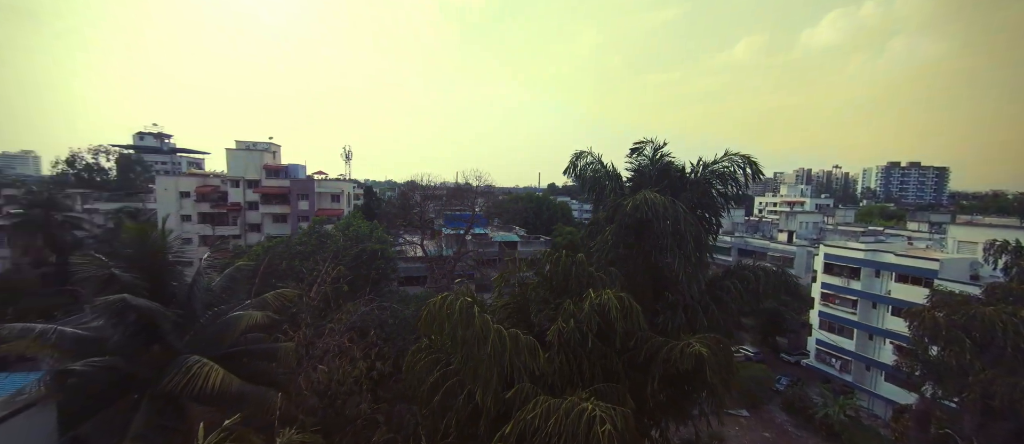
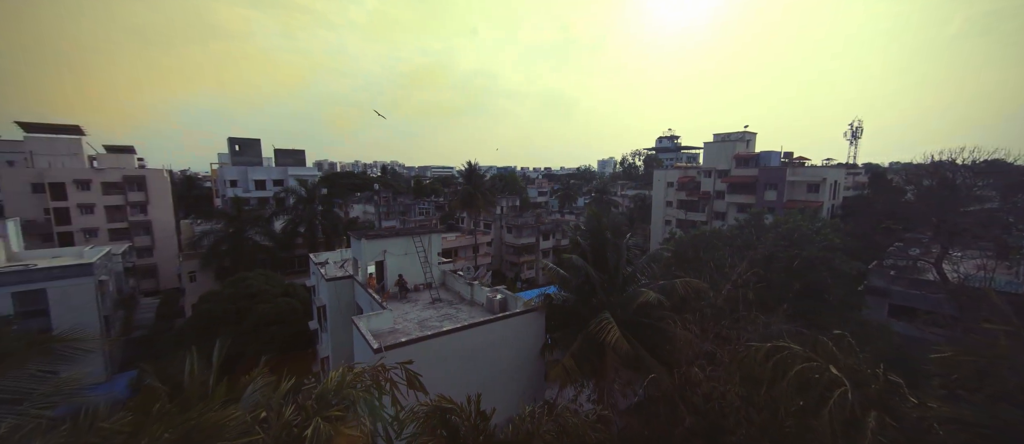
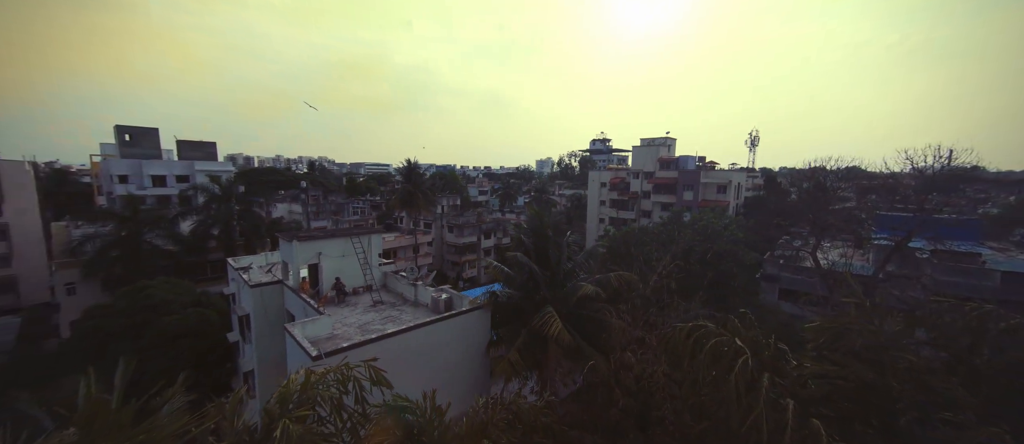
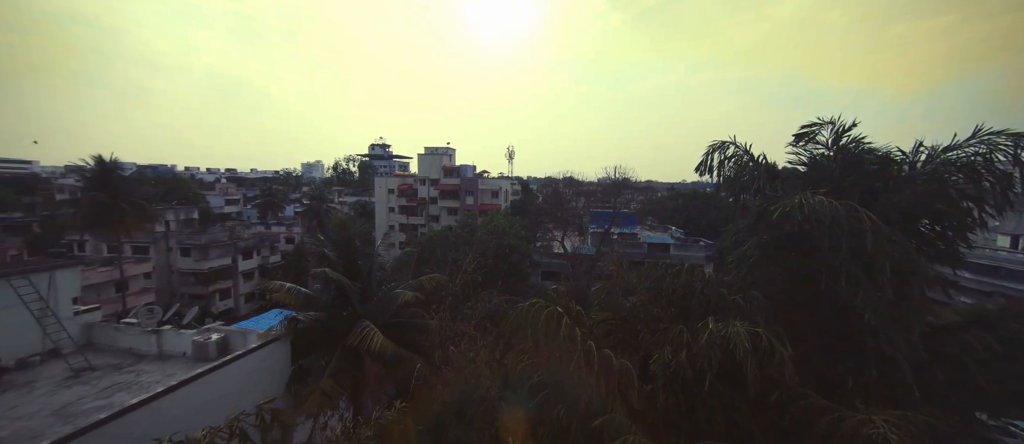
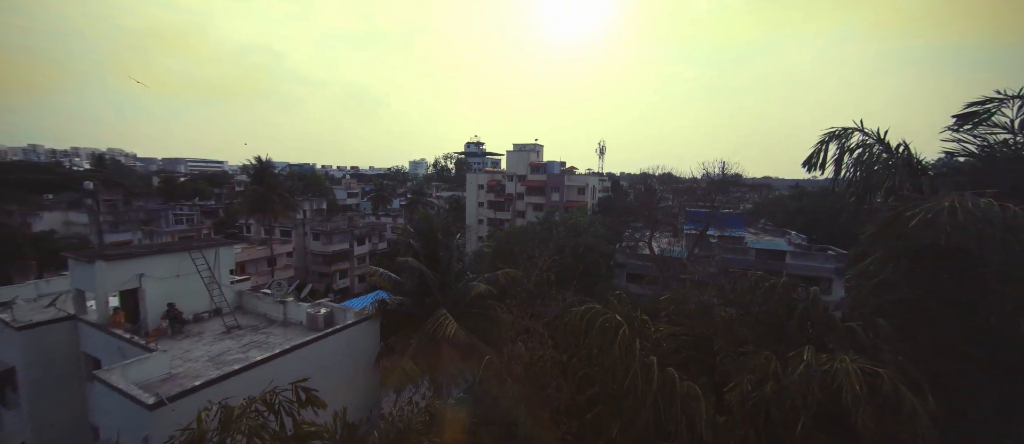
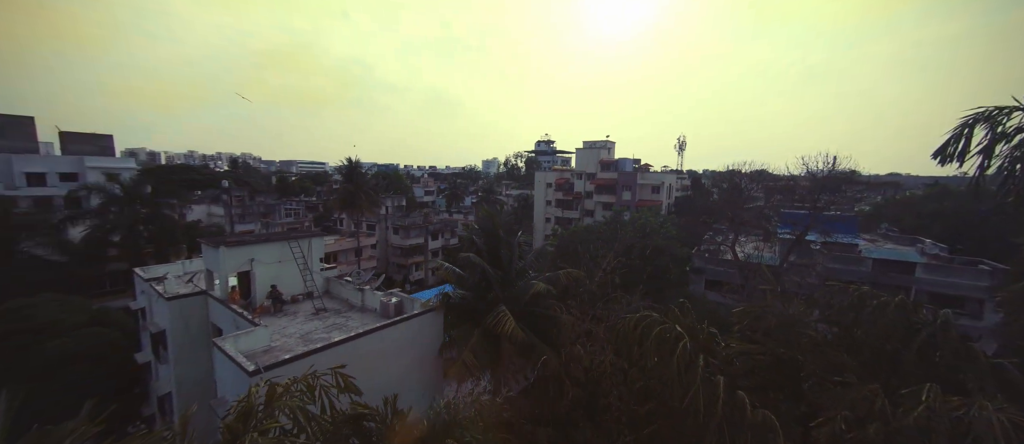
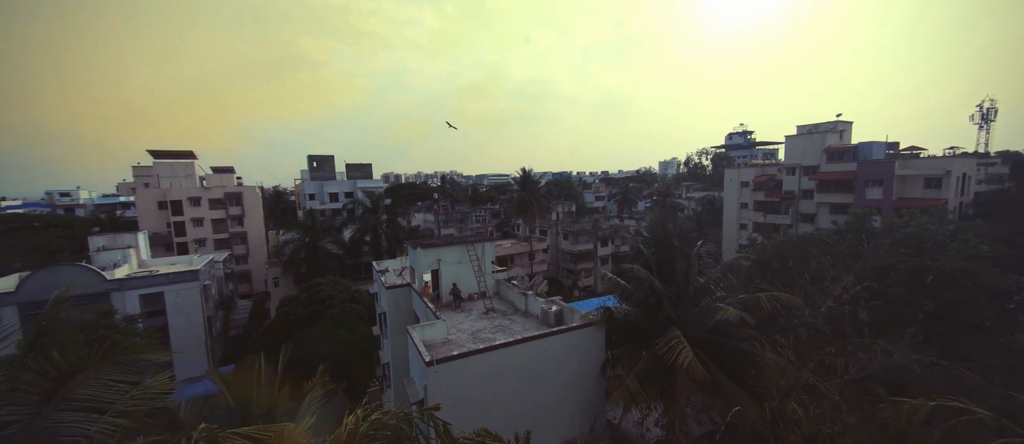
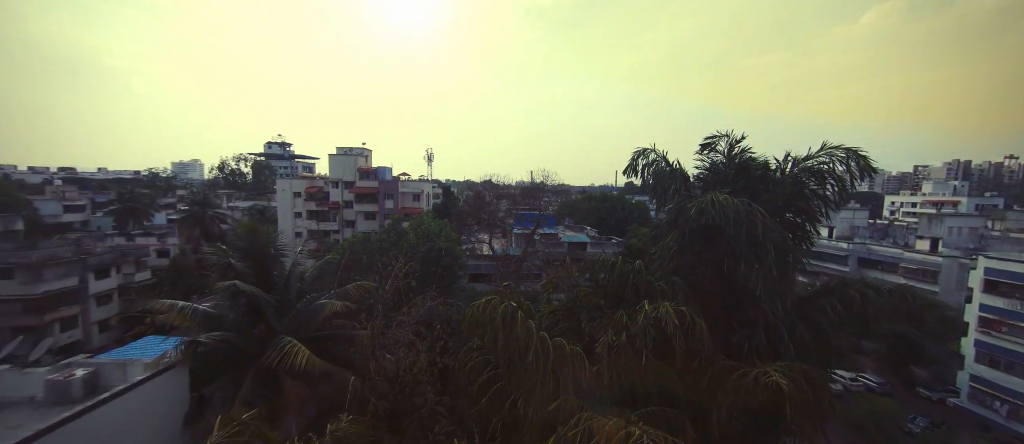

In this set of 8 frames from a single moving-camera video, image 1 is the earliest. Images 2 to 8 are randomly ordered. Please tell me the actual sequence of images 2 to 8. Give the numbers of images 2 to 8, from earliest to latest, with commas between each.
8, 4, 5, 6, 3, 2, 7
